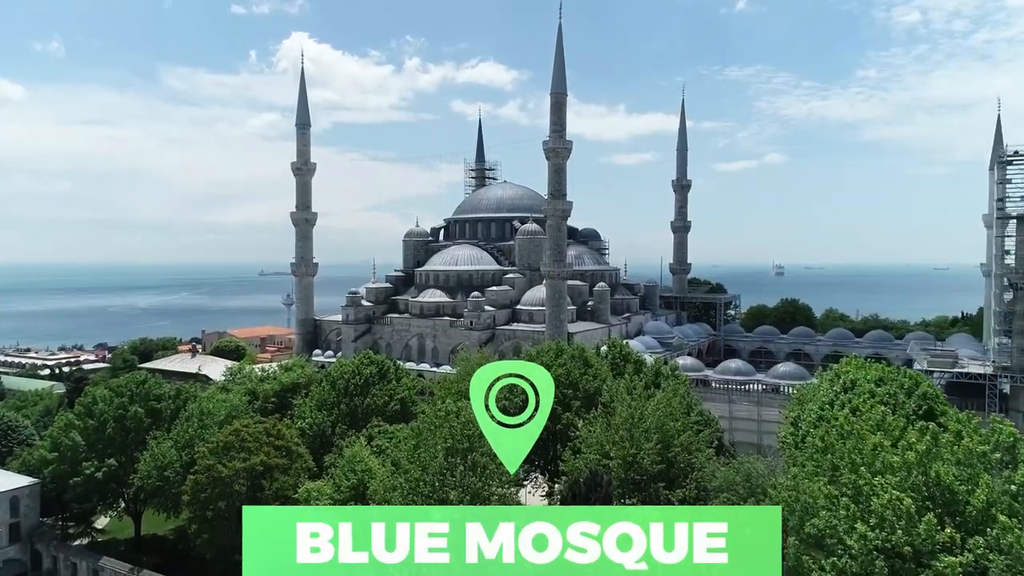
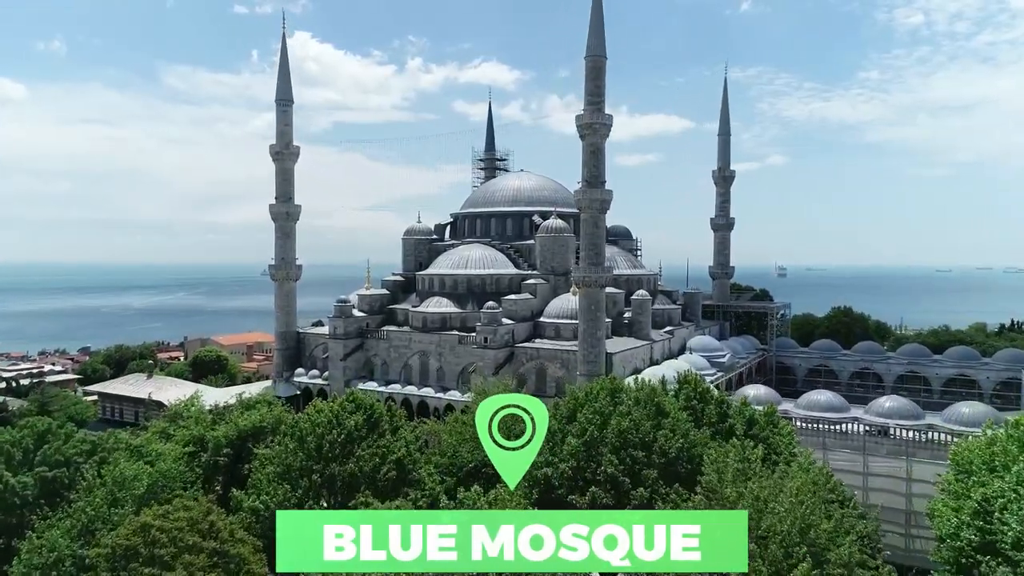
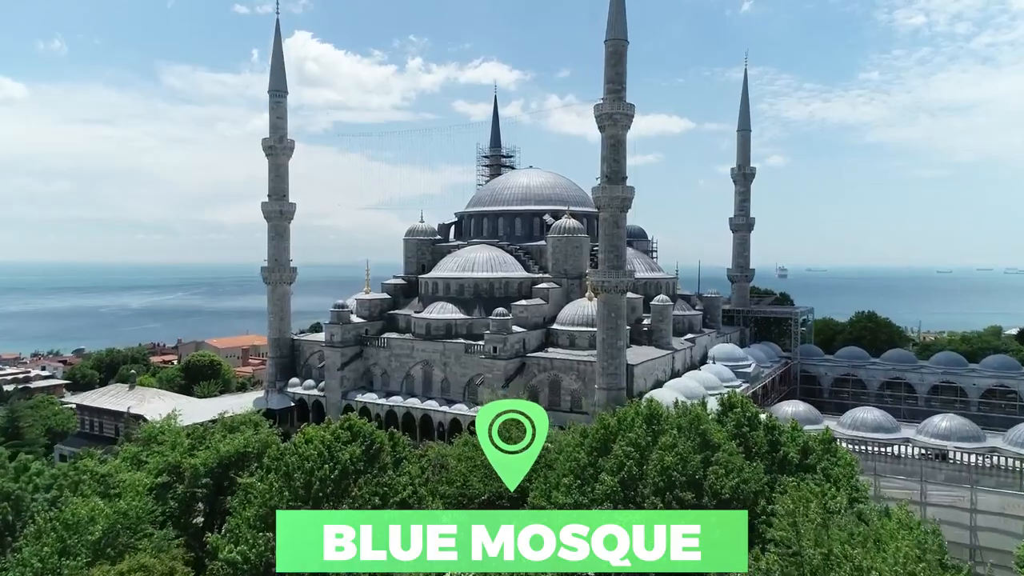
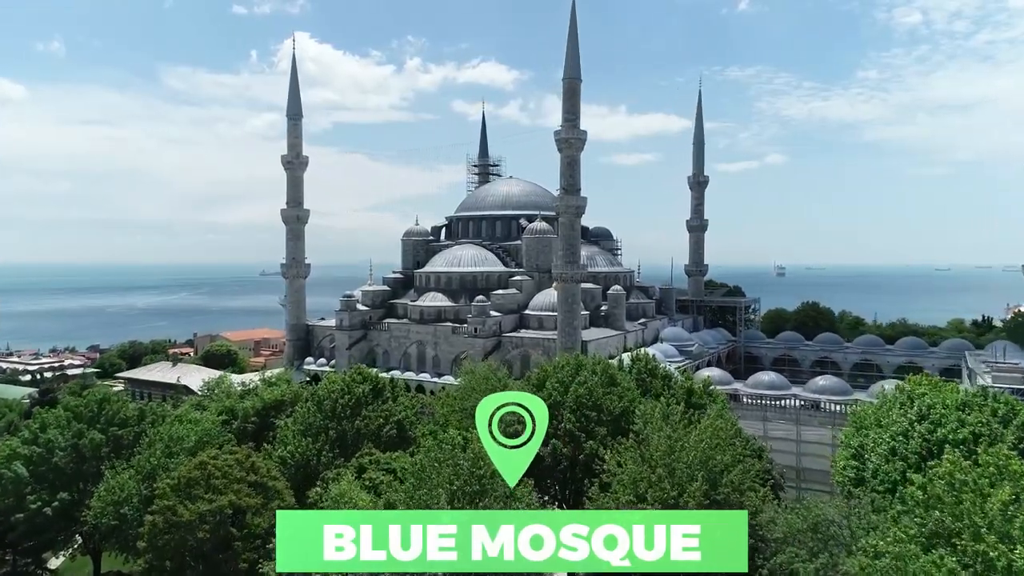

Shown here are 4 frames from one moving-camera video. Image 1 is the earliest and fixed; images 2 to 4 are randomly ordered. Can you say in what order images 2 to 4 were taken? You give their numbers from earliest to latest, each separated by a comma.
4, 2, 3
